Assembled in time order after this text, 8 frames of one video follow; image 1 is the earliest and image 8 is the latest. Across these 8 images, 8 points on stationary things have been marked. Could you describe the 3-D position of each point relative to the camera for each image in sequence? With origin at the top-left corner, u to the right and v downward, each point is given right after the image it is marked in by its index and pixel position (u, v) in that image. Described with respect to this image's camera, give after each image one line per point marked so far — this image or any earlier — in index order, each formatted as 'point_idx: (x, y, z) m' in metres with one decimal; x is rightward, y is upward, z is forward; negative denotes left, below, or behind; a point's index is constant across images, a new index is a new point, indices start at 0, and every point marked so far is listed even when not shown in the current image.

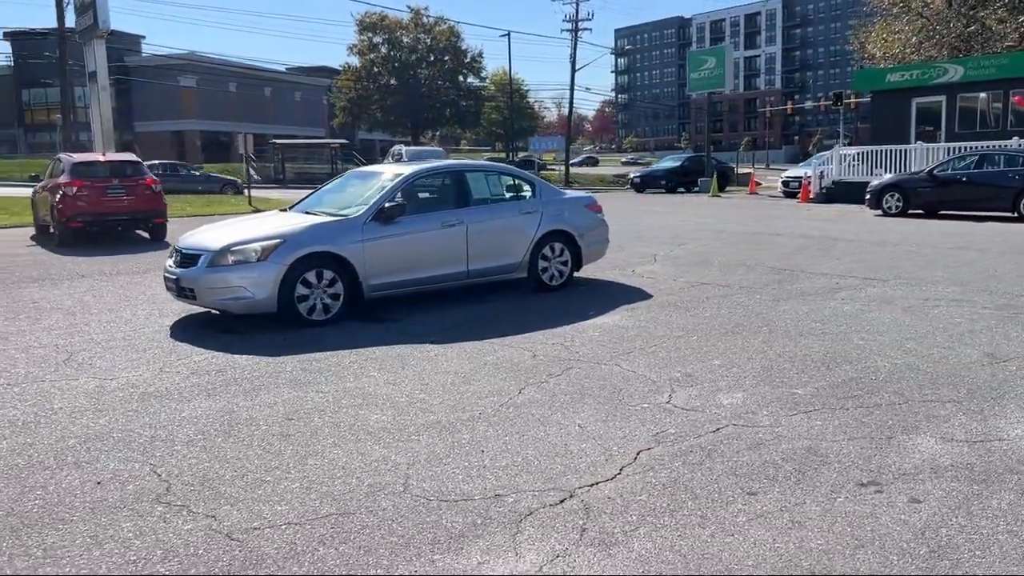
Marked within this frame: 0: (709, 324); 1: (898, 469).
0: (+1.9, -0.3, +8.8) m
1: (+2.0, -1.0, +4.7) m
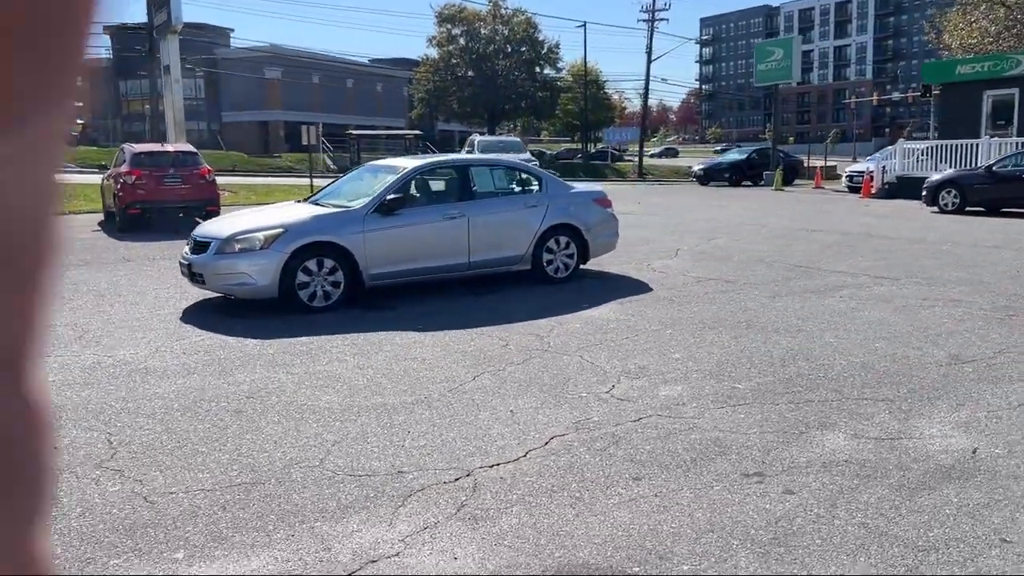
0: (+1.8, -0.3, +8.9) m
1: (+1.5, -1.0, +4.8) m
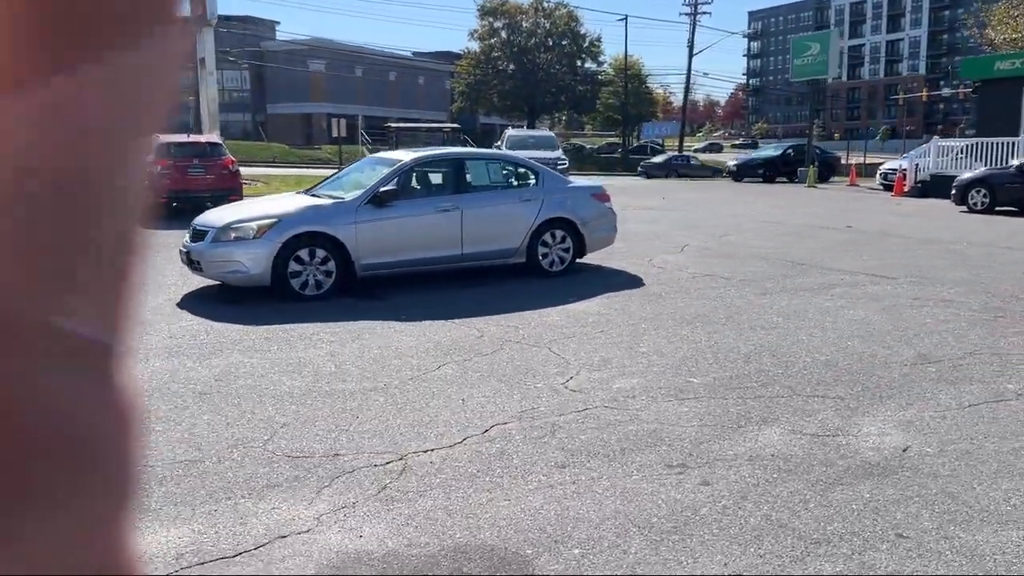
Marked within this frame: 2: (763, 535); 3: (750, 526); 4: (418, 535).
0: (+1.6, -0.2, +8.9) m
1: (+1.1, -0.9, +4.9) m
2: (+1.1, -1.1, +3.9) m
3: (+1.1, -1.1, +4.0) m
4: (-0.4, -1.1, +4.0) m
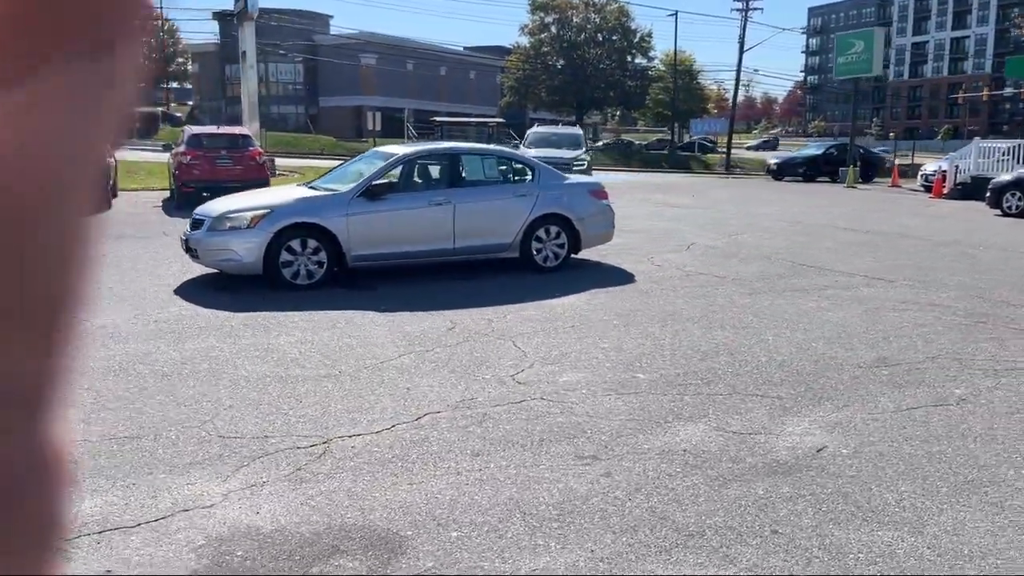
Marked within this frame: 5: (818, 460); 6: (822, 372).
0: (+1.4, -0.2, +9.0) m
1: (+0.7, -0.9, +5.0) m
2: (+0.6, -1.1, +4.0) m
3: (+0.6, -1.1, +4.1) m
4: (-0.9, -1.1, +4.1) m
5: (+1.7, -0.9, +4.8) m
6: (+2.3, -0.6, +6.6) m
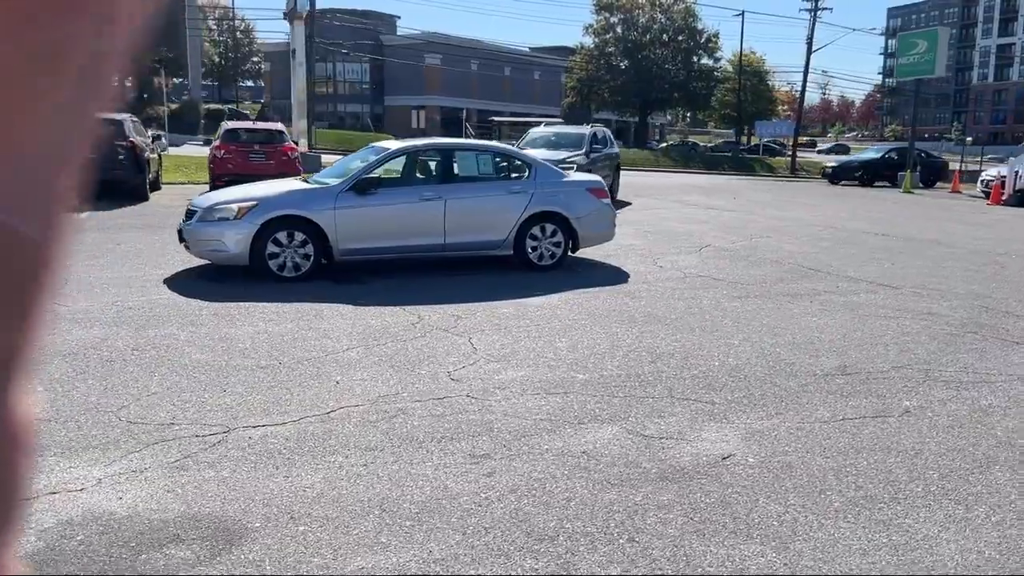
0: (+1.2, -0.2, +8.8) m
1: (+0.1, -0.9, +4.9) m
2: (-0.1, -1.1, +3.9) m
3: (-0.1, -1.0, +4.0) m
4: (-1.6, -1.0, +4.1) m
5: (+1.1, -0.9, +4.6) m
6: (+1.9, -0.6, +6.4) m
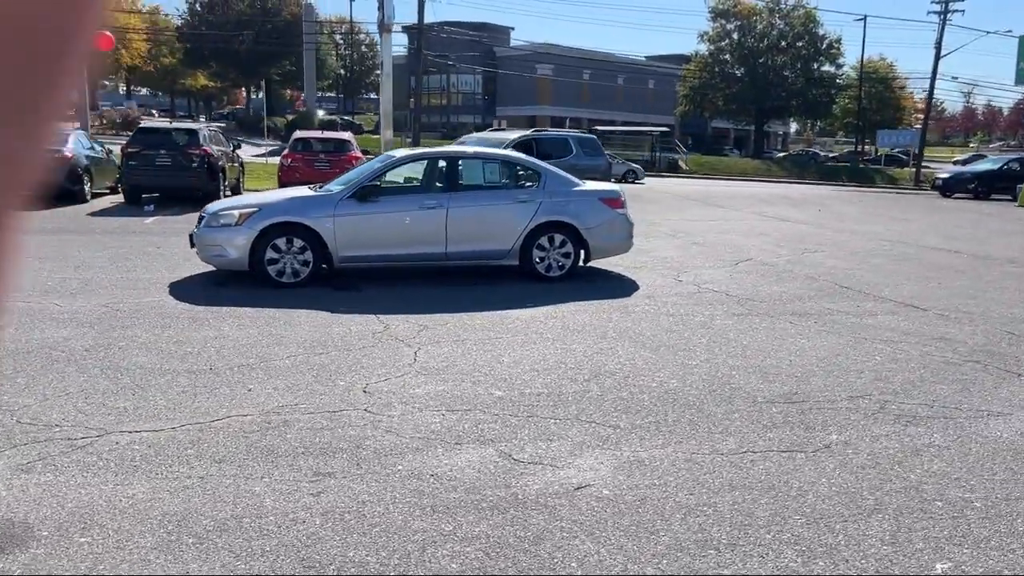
0: (+0.9, -0.4, +8.4) m
1: (-0.7, -0.9, +4.6) m
2: (-1.0, -1.1, +3.7) m
3: (-1.0, -1.1, +3.8) m
4: (-2.5, -1.0, +4.1) m
5: (+0.2, -1.0, +4.3) m
6: (+1.3, -0.8, +5.9) m
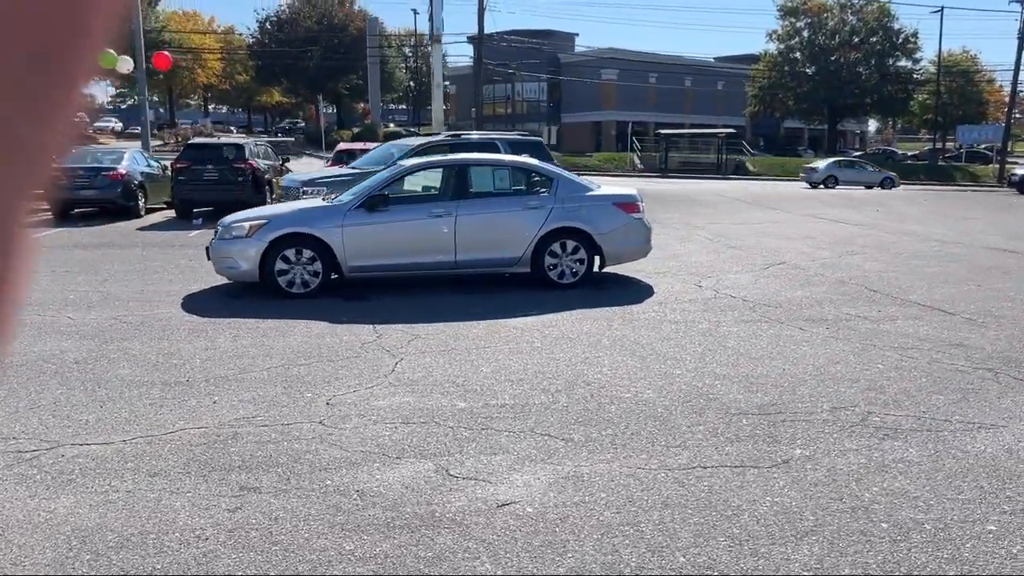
0: (+0.9, -0.4, +8.1) m
1: (-1.0, -1.0, +4.6) m
2: (-1.4, -1.2, +3.6) m
3: (-1.4, -1.1, +3.7) m
4: (-2.8, -1.1, +4.2) m
5: (-0.1, -1.1, +4.1) m
6: (+1.0, -0.8, +5.6) m
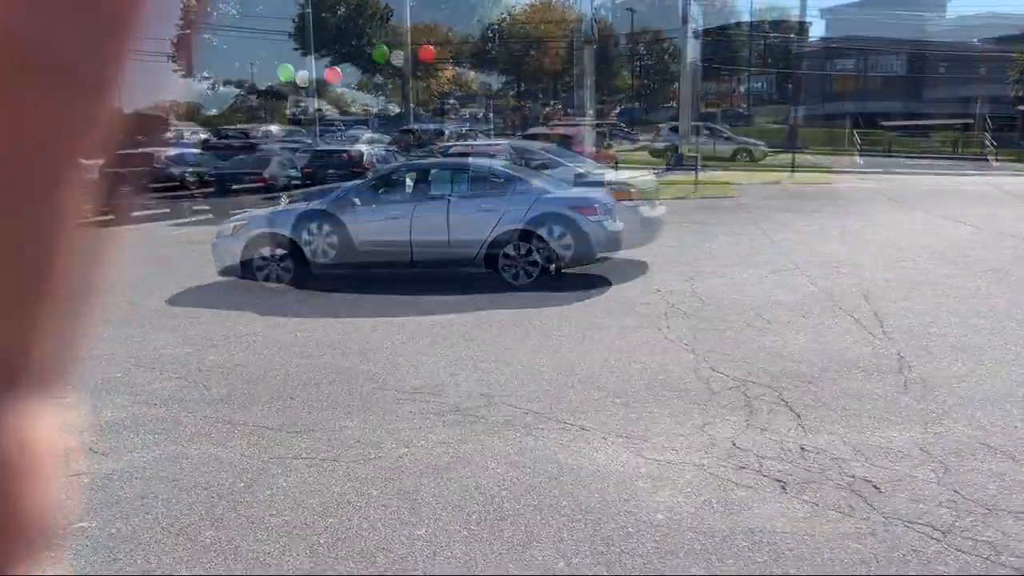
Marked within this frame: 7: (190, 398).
0: (-0.4, -0.4, +8.4) m
1: (-3.3, -1.0, +5.5) m
2: (-3.9, -1.1, +4.7) m
3: (-3.9, -1.1, +4.8) m
4: (-5.1, -1.0, +5.6) m
5: (-2.5, -1.0, +4.8) m
6: (-1.0, -0.8, +5.9) m
7: (-2.3, -0.8, +6.4) m
